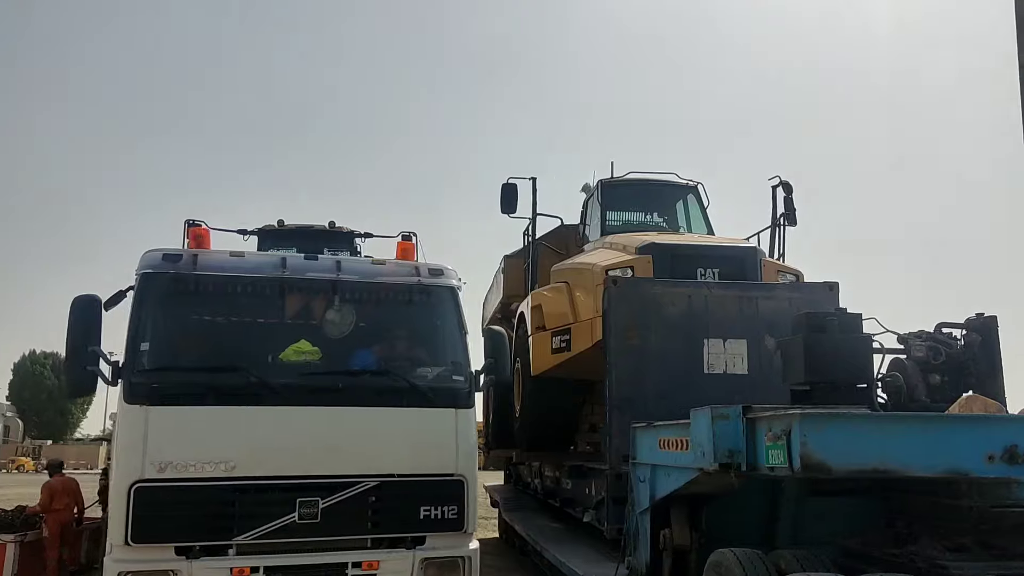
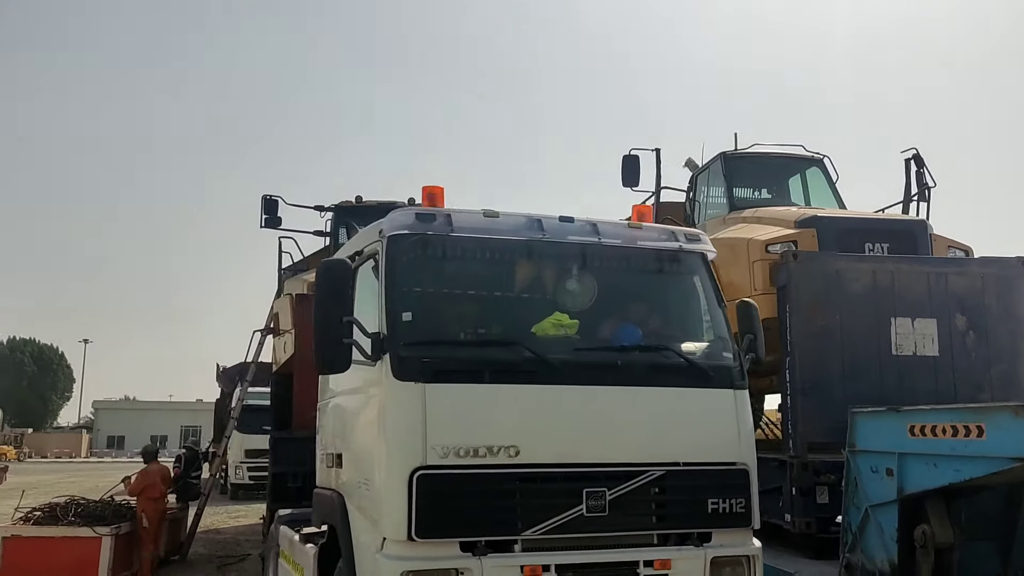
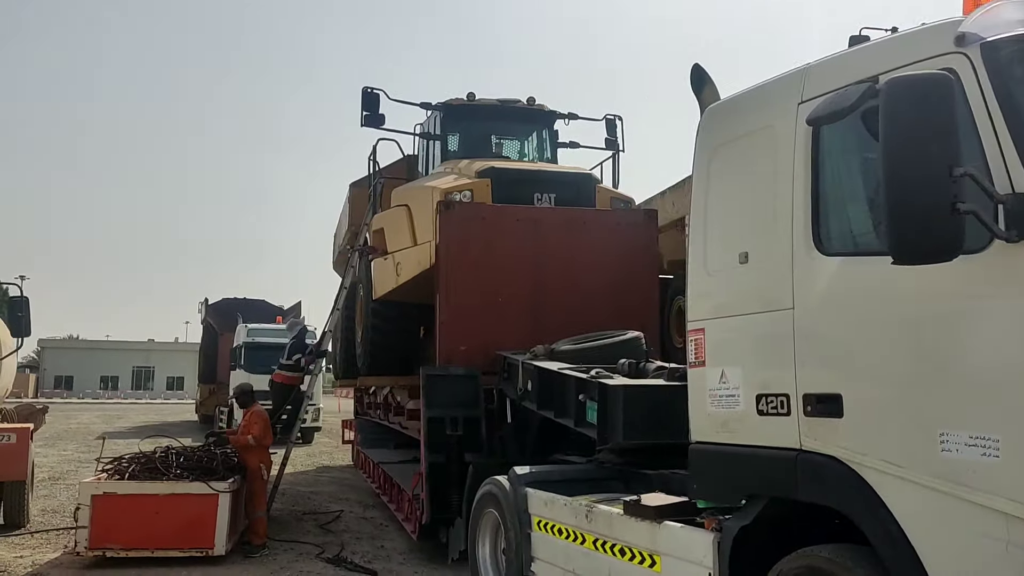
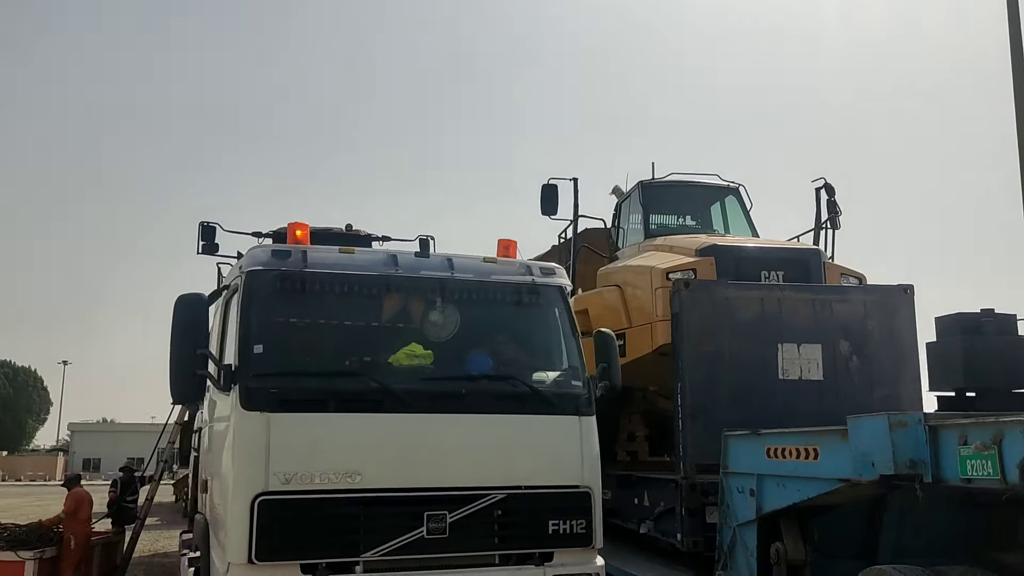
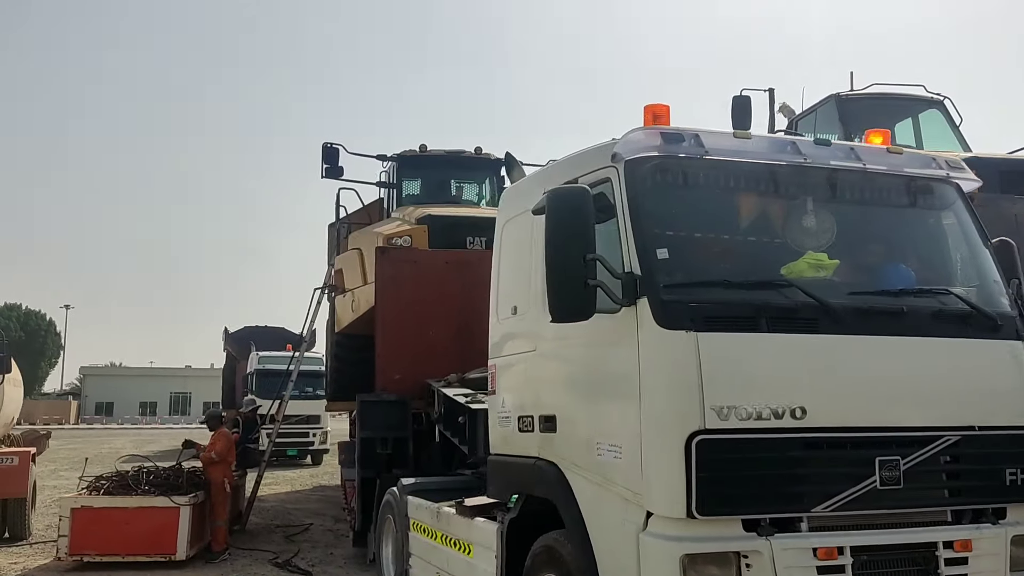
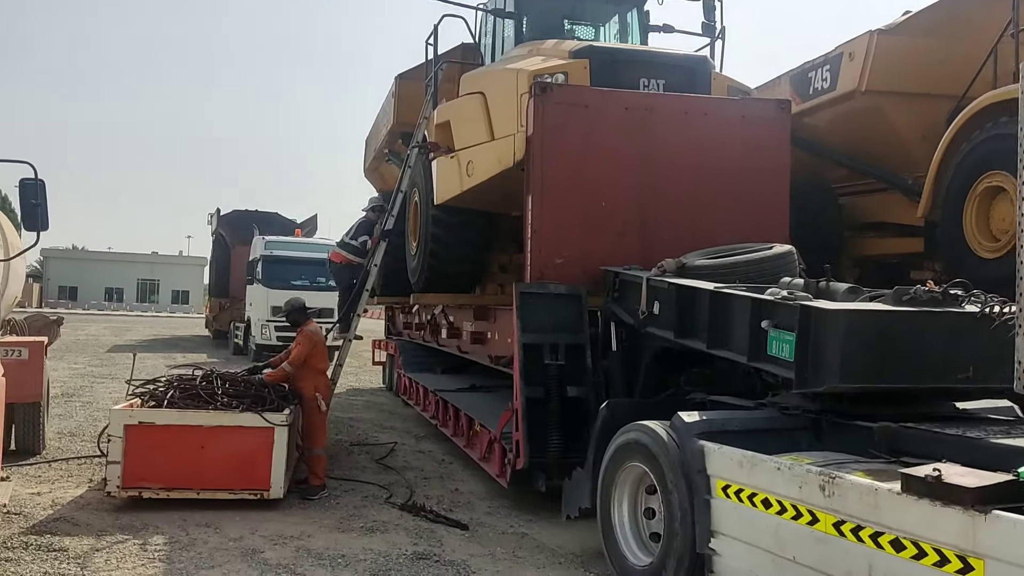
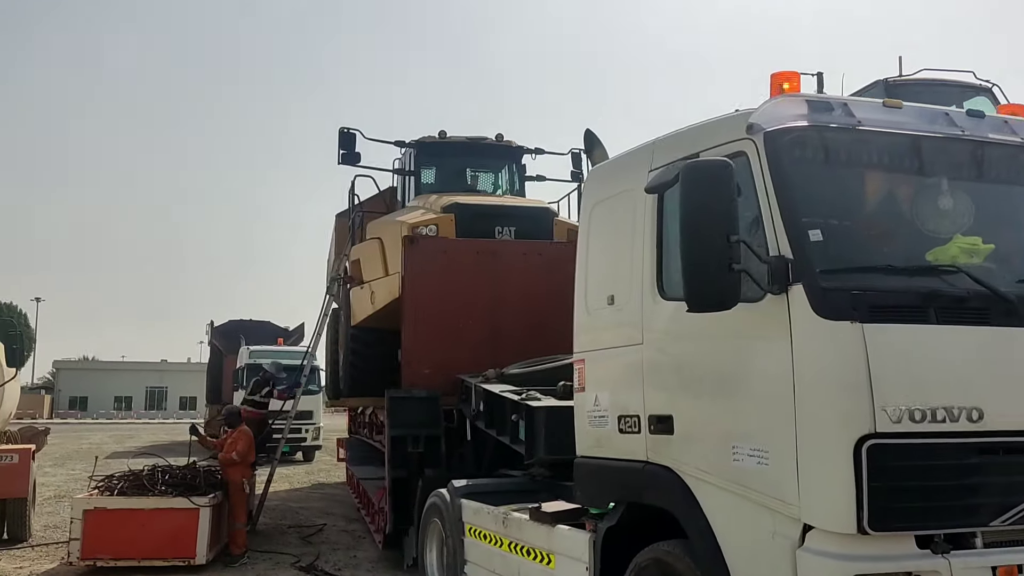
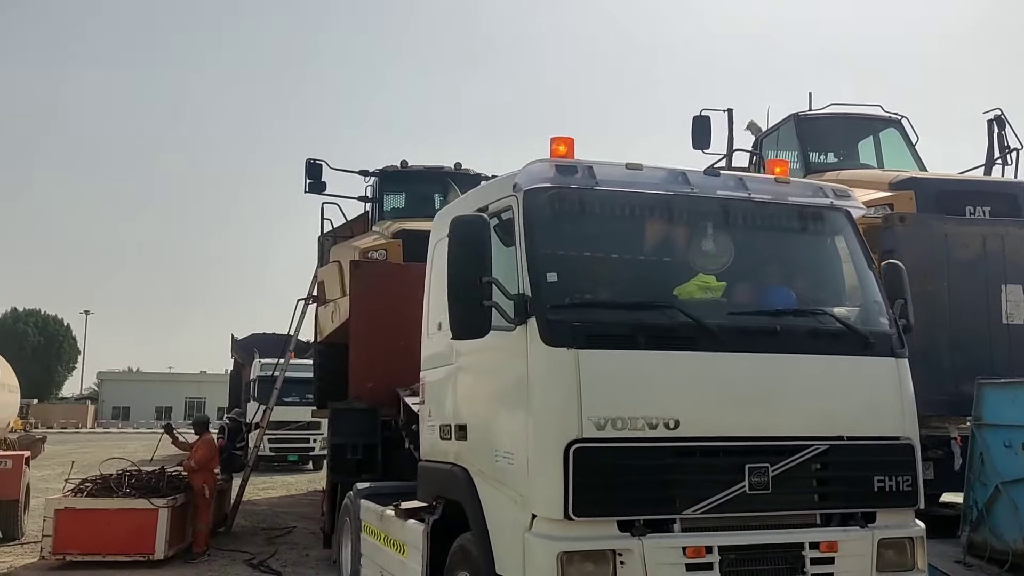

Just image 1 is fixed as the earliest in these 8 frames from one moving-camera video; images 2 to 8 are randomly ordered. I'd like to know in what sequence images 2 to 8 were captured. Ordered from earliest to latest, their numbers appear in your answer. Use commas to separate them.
4, 2, 8, 5, 7, 3, 6
